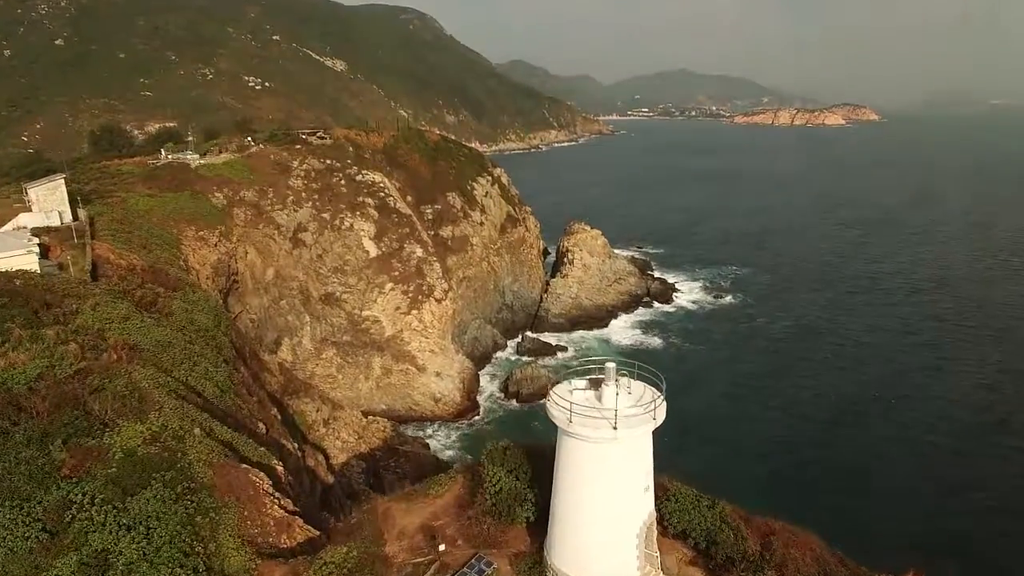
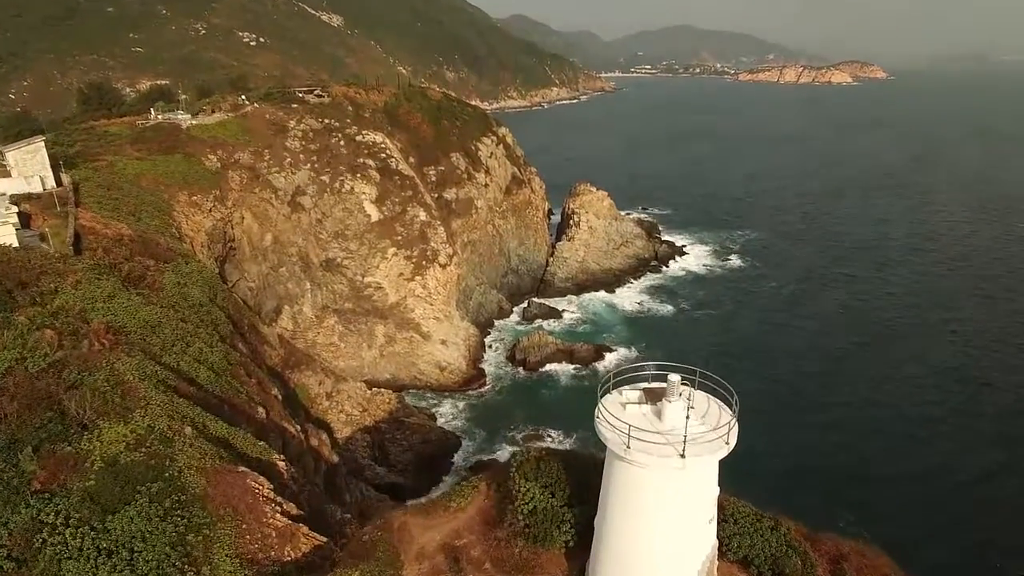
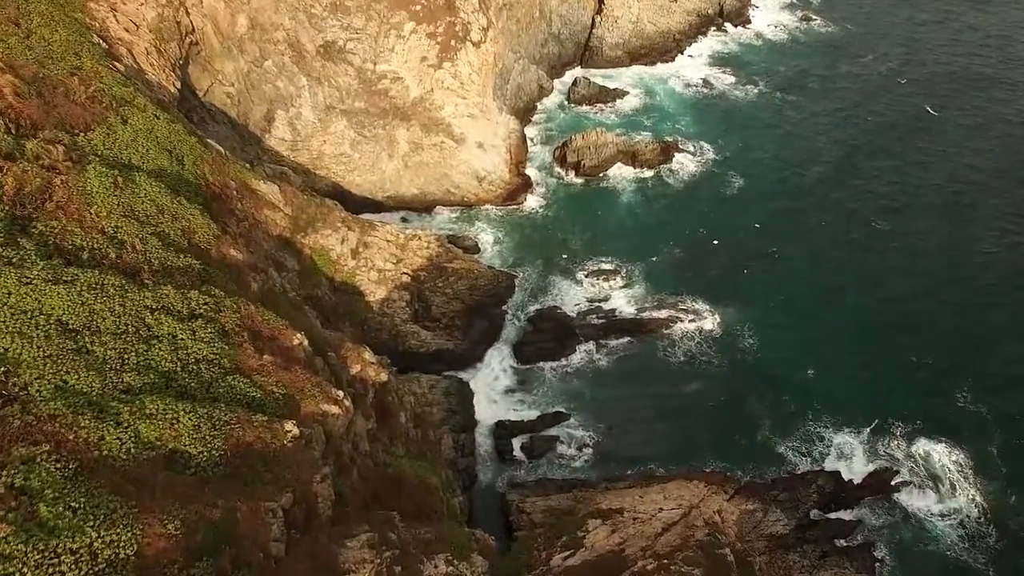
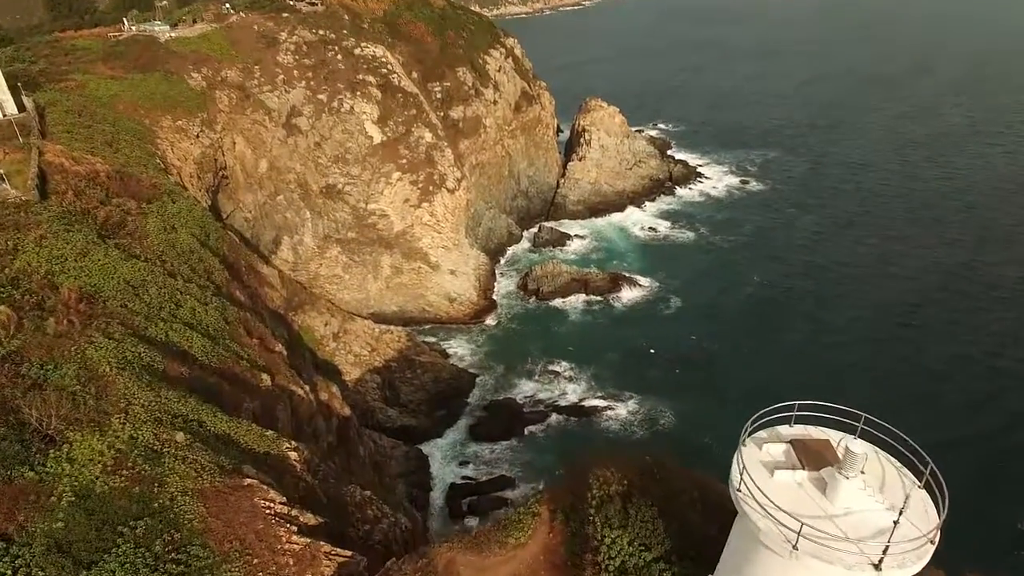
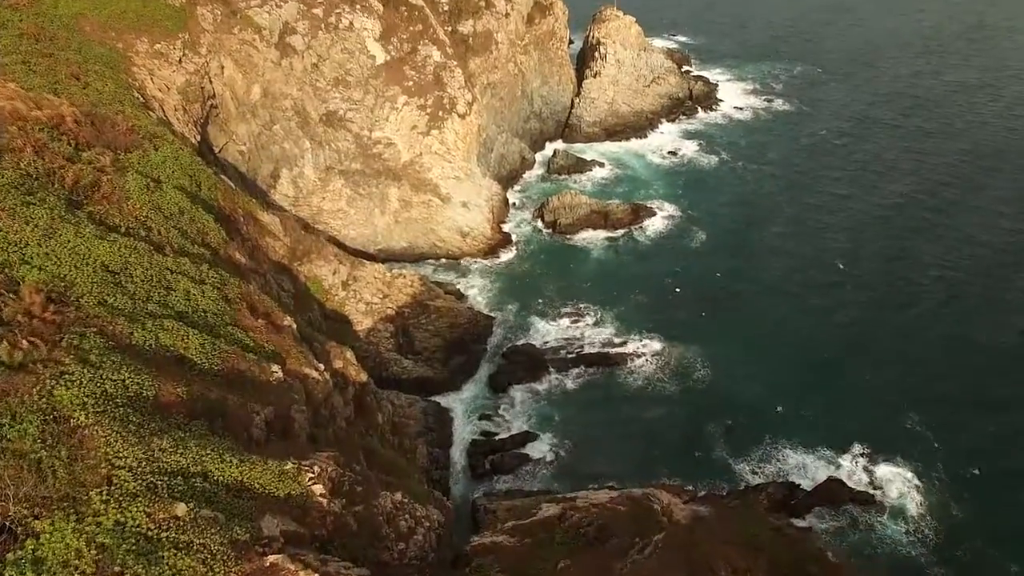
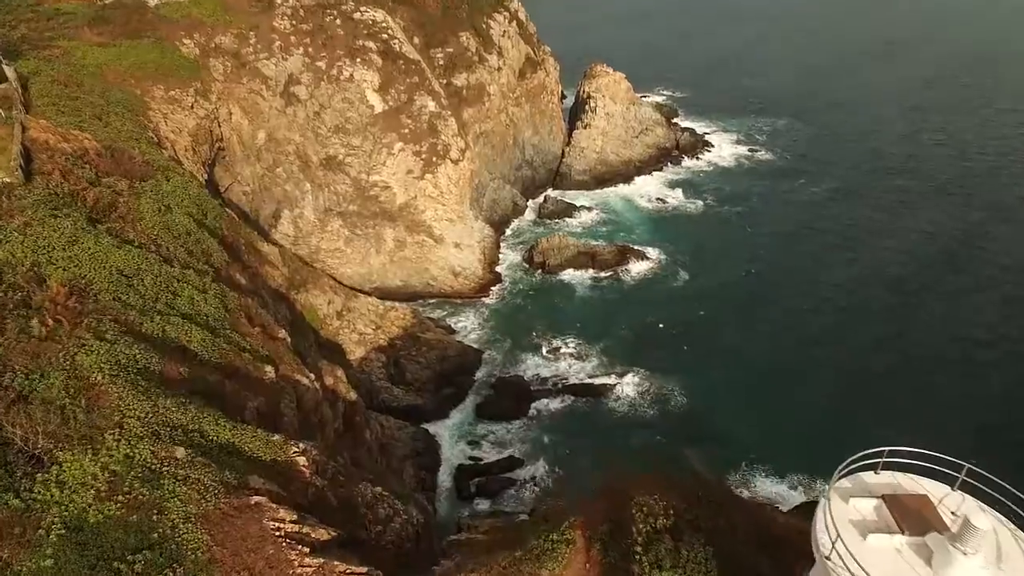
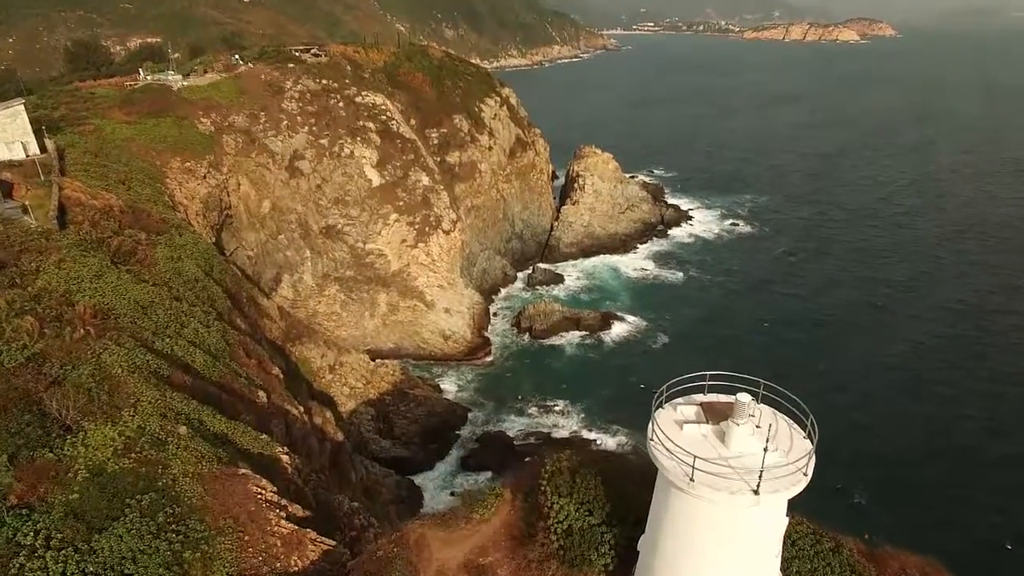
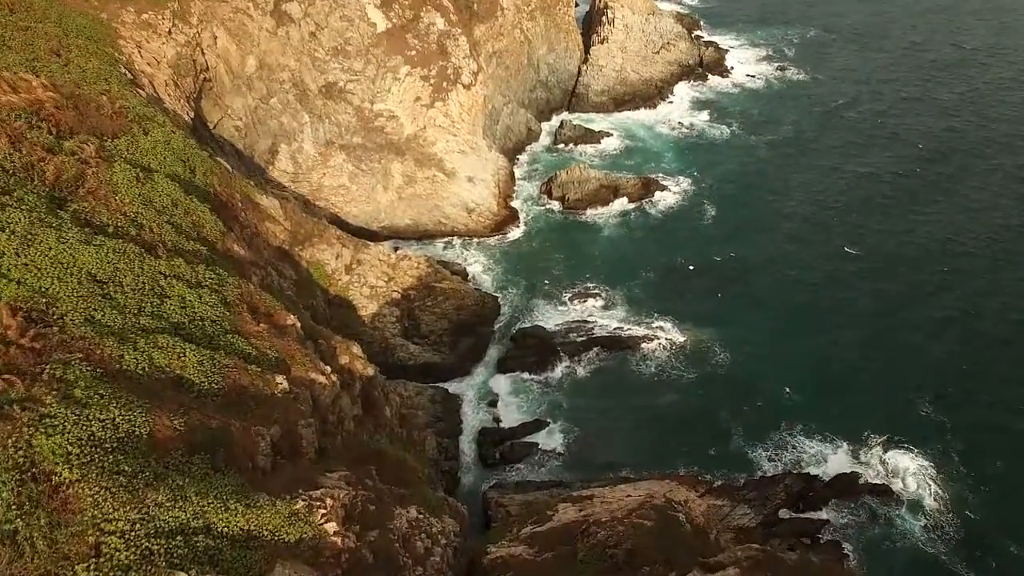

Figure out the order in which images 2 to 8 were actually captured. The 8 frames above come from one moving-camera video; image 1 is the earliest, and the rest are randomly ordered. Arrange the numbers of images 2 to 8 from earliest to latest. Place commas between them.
2, 7, 4, 6, 5, 8, 3
